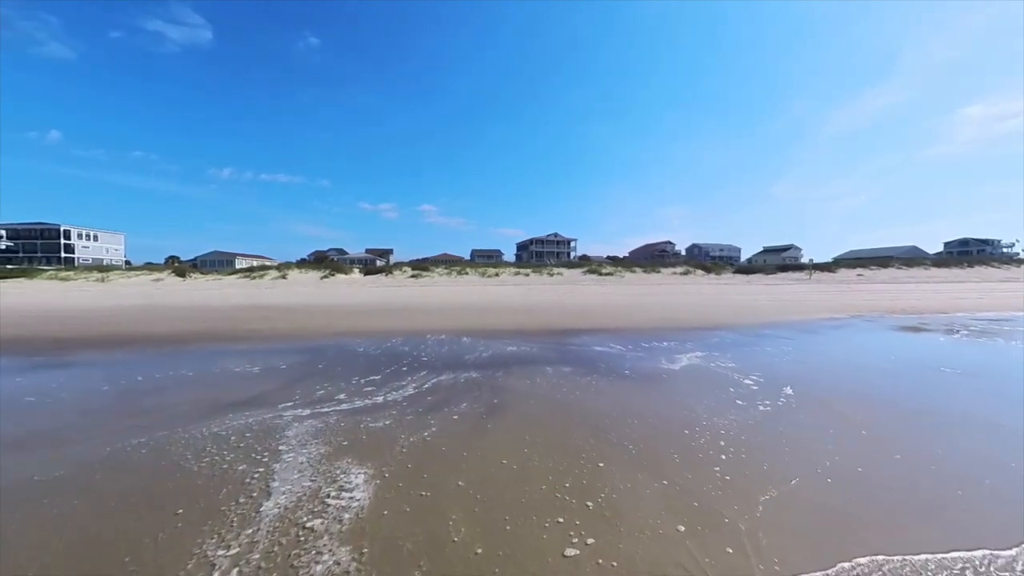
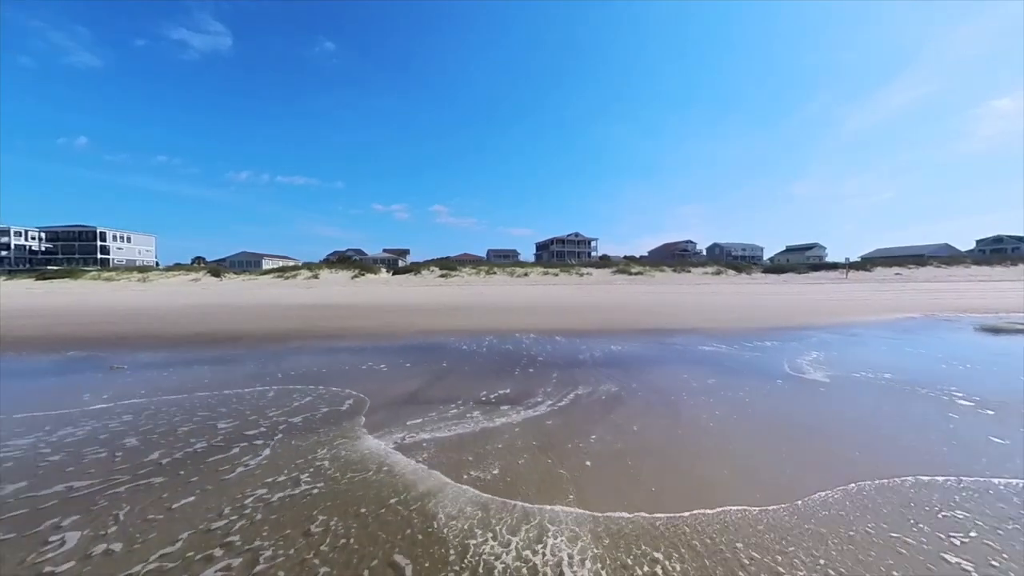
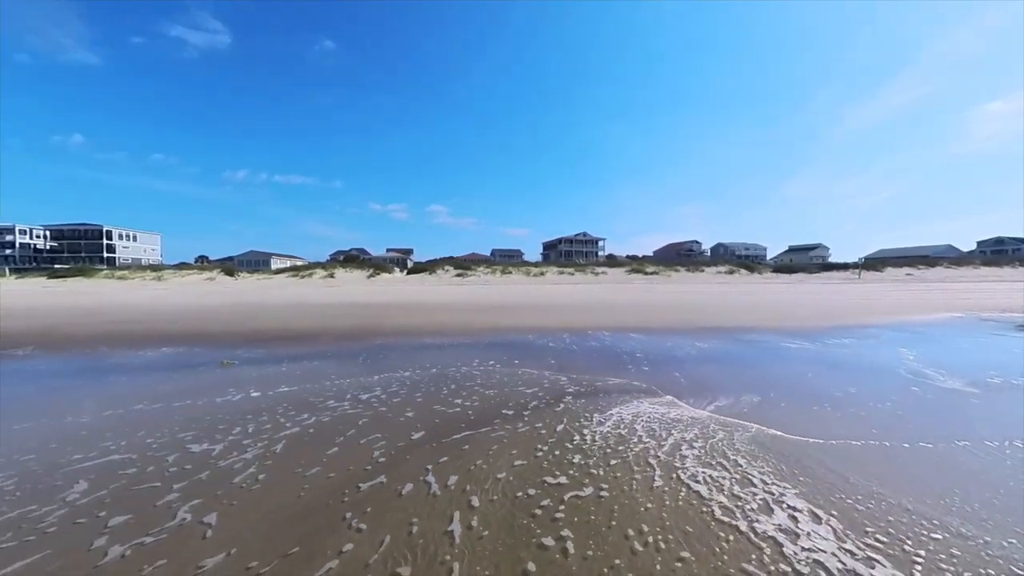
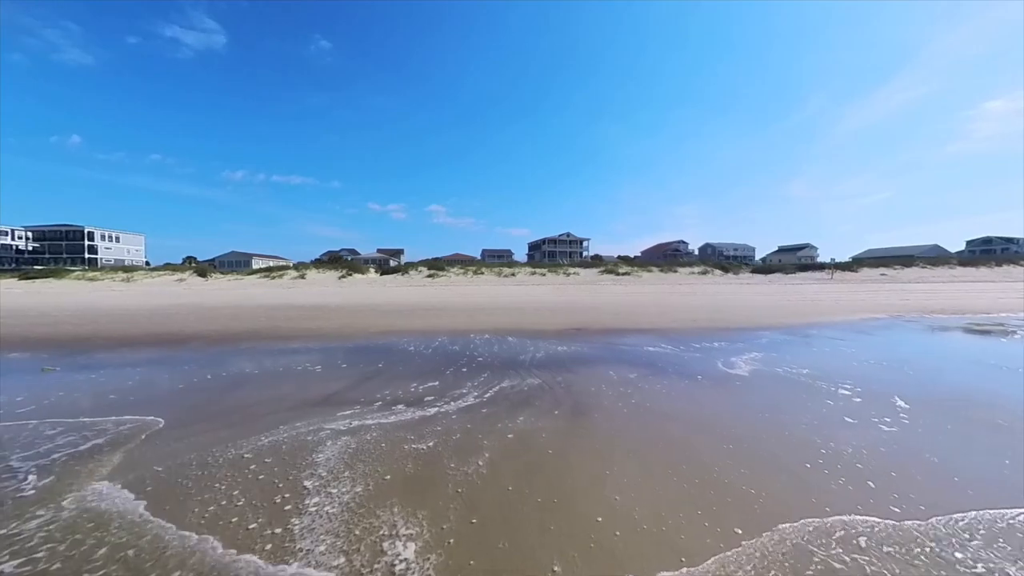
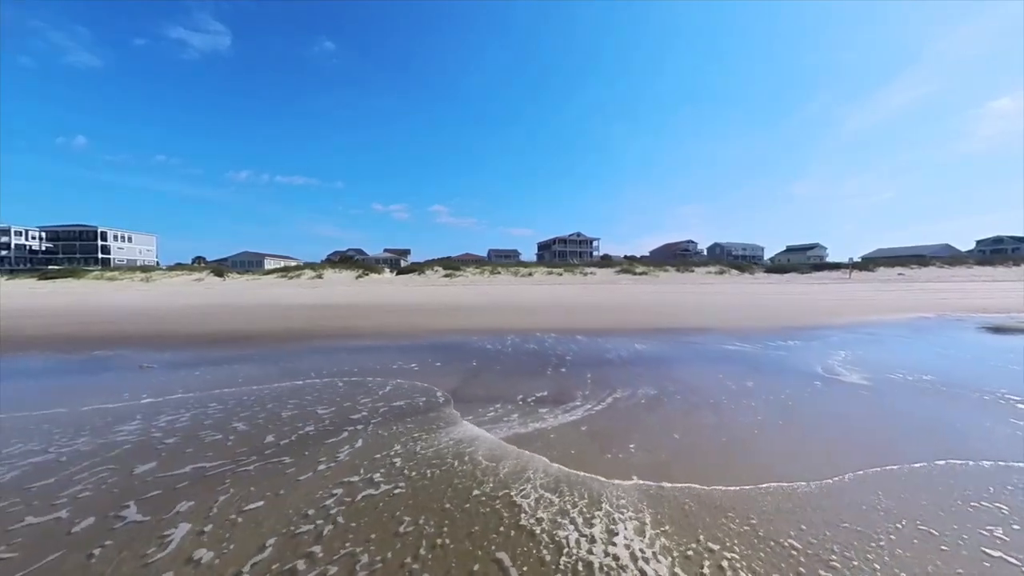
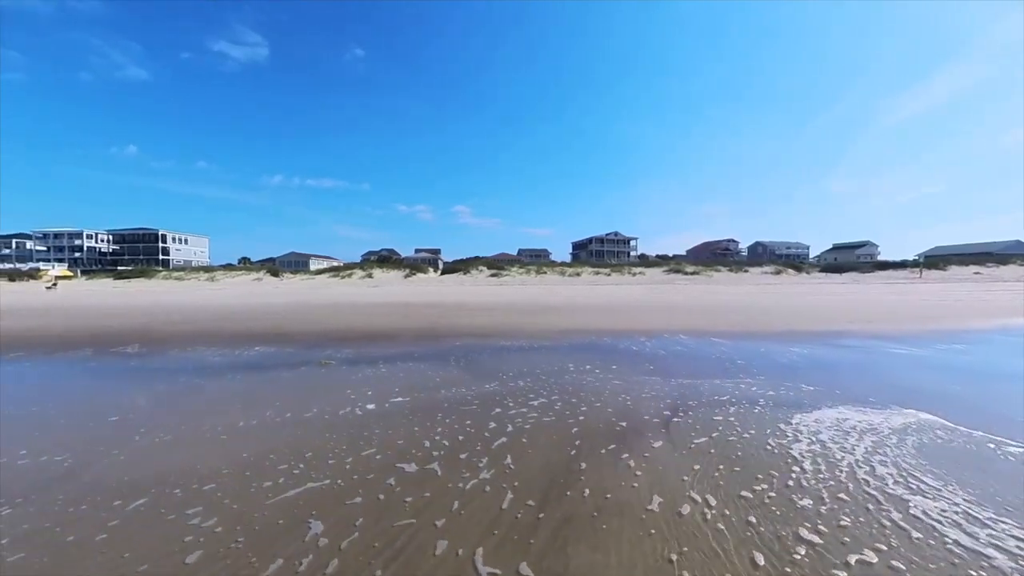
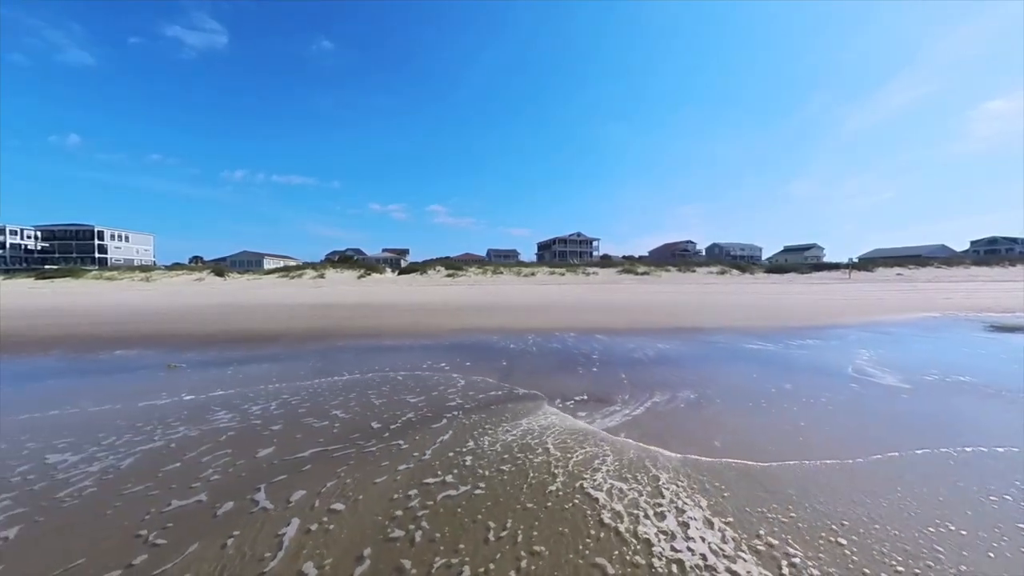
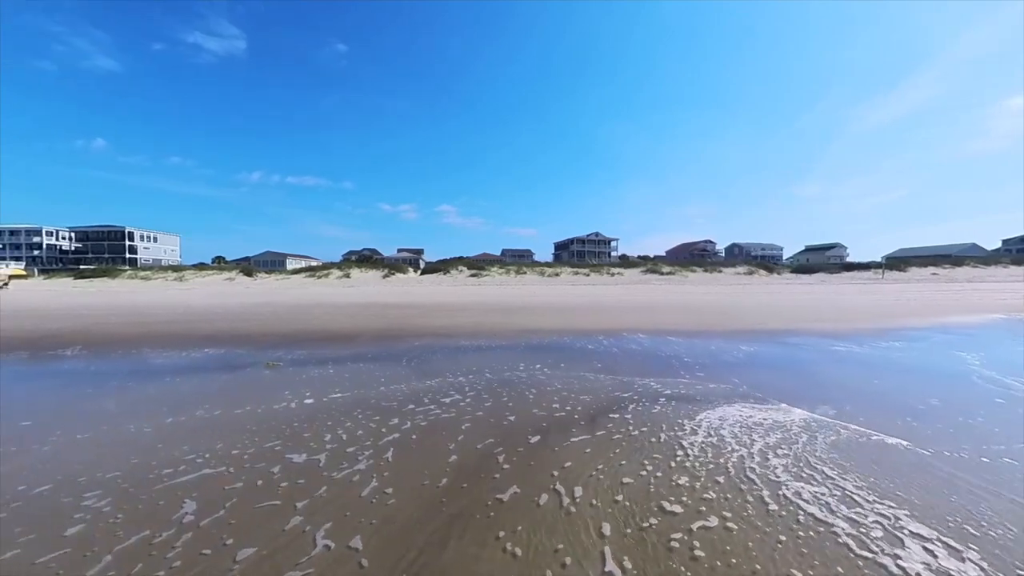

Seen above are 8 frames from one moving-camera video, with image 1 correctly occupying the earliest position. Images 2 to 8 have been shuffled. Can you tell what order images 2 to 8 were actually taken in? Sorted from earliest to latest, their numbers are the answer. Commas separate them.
4, 2, 5, 7, 3, 8, 6
